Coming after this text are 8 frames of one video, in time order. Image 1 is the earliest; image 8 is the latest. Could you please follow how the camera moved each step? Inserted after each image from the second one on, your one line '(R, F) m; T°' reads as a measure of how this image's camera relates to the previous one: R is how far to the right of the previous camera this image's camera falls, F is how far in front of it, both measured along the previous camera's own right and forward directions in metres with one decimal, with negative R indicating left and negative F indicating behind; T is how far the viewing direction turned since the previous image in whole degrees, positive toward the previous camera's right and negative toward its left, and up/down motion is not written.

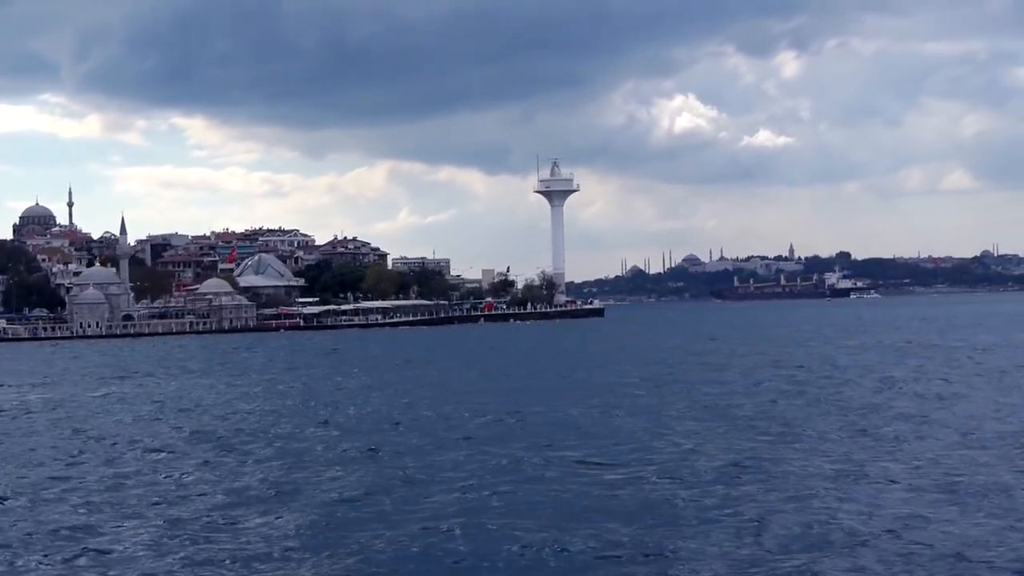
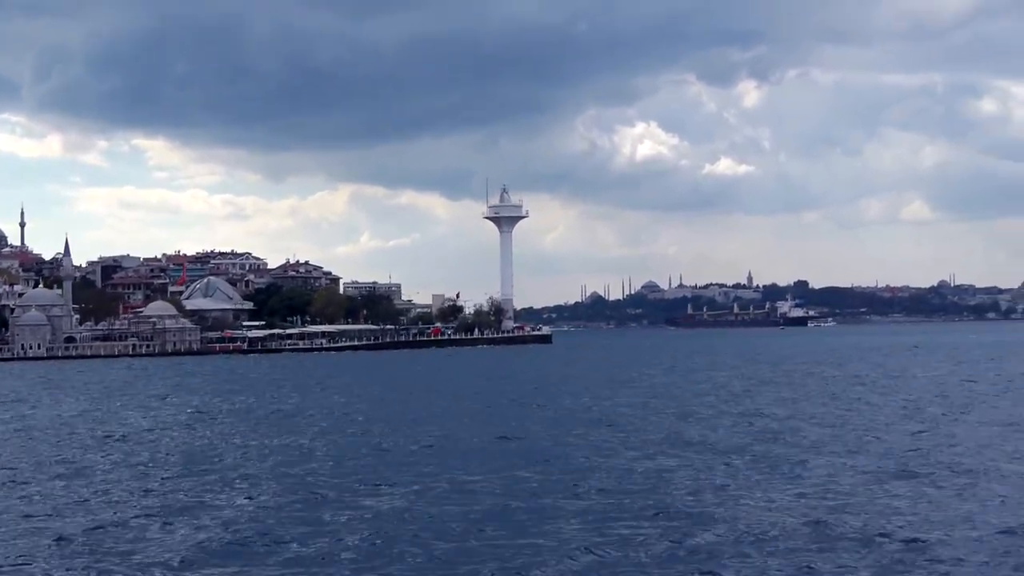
(+0.6, -0.3) m; +1°
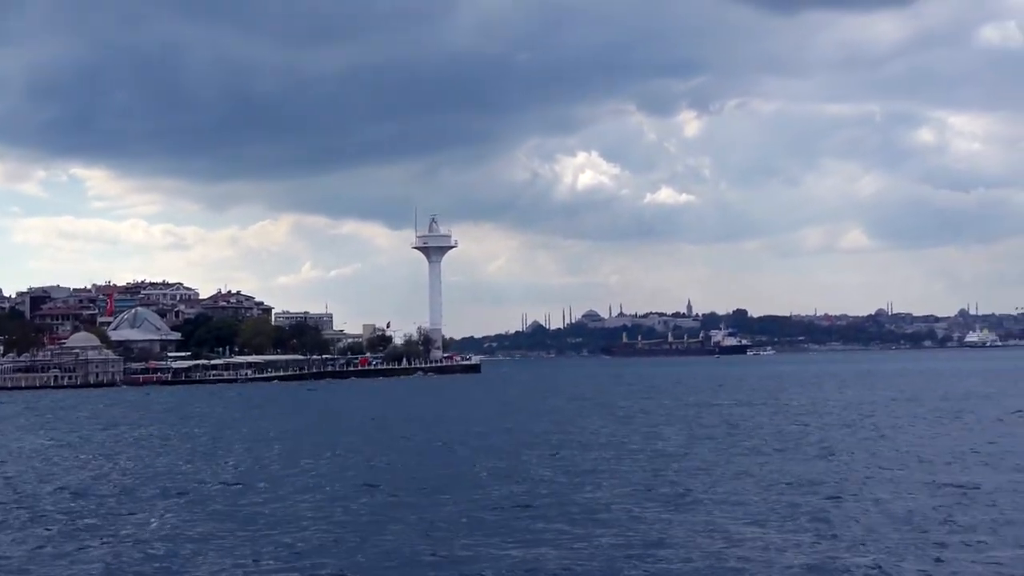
(+0.6, -0.2) m; +2°
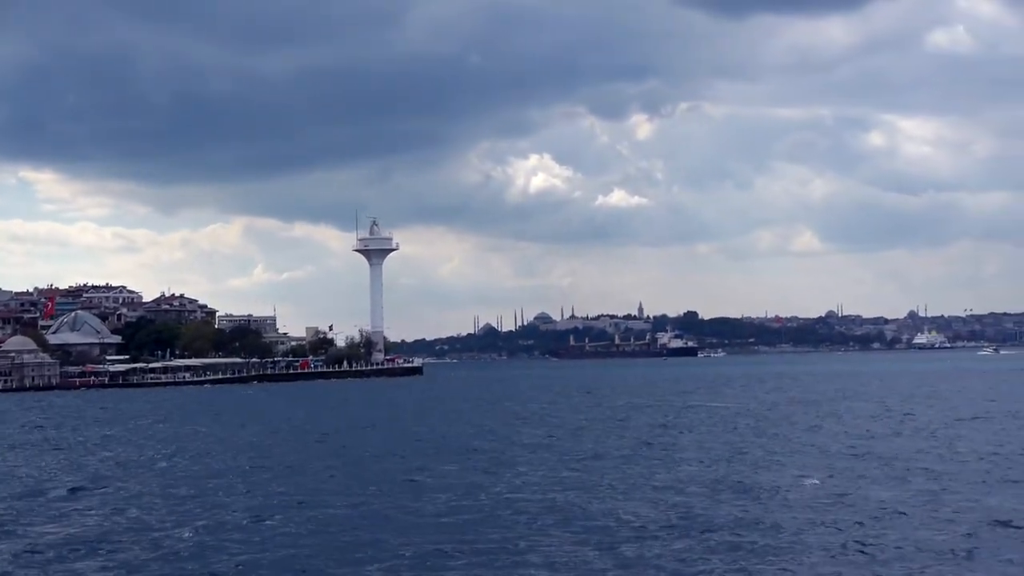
(+0.5, -0.1) m; +1°
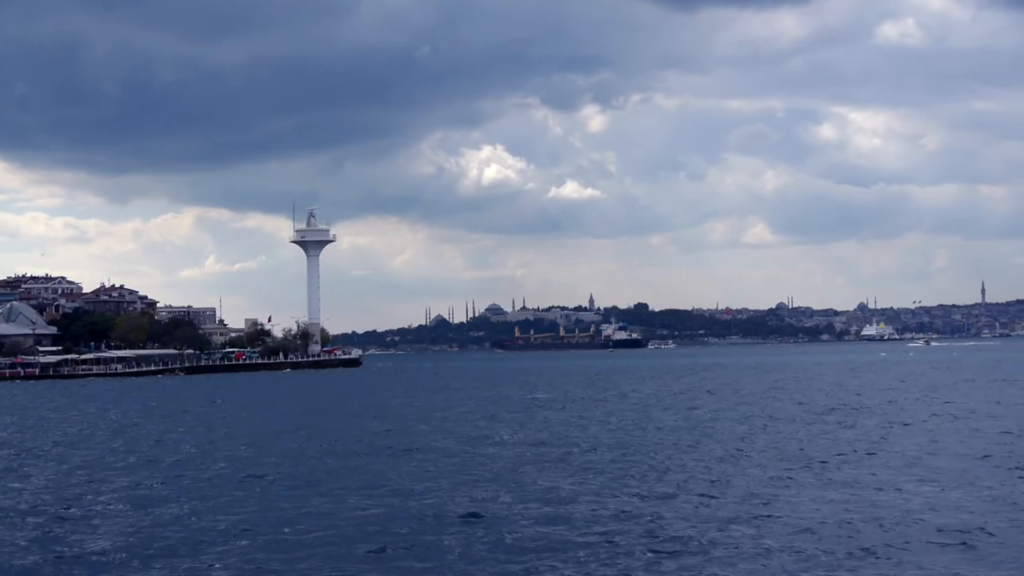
(+0.8, -0.1) m; +1°
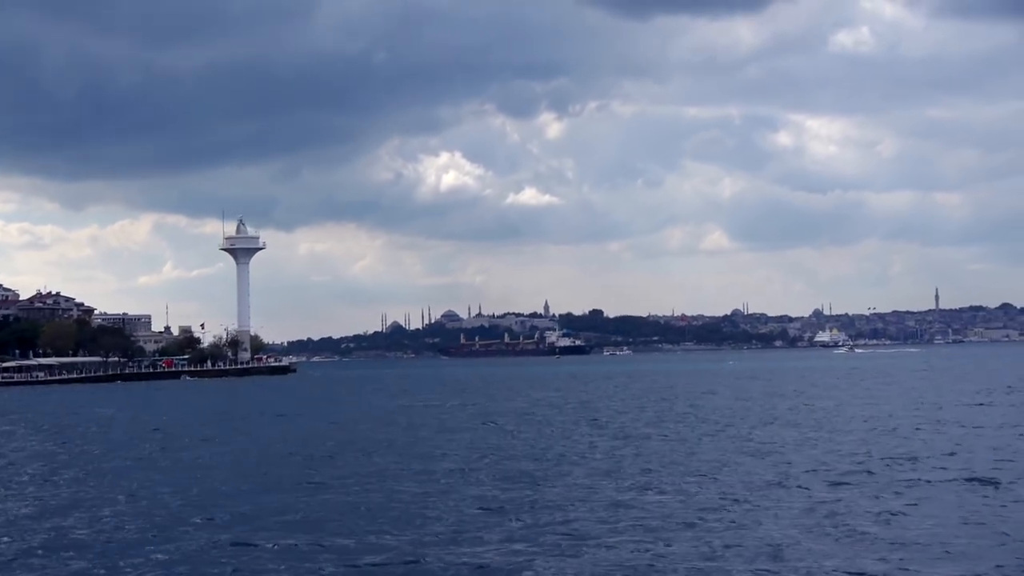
(+1.4, -0.2) m; +1°
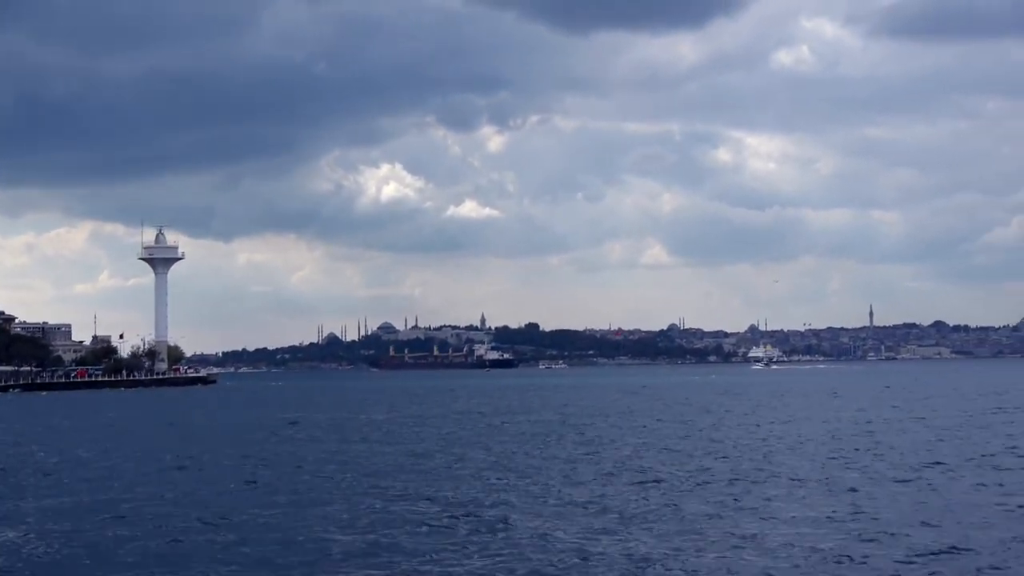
(+1.0, -0.3) m; +2°
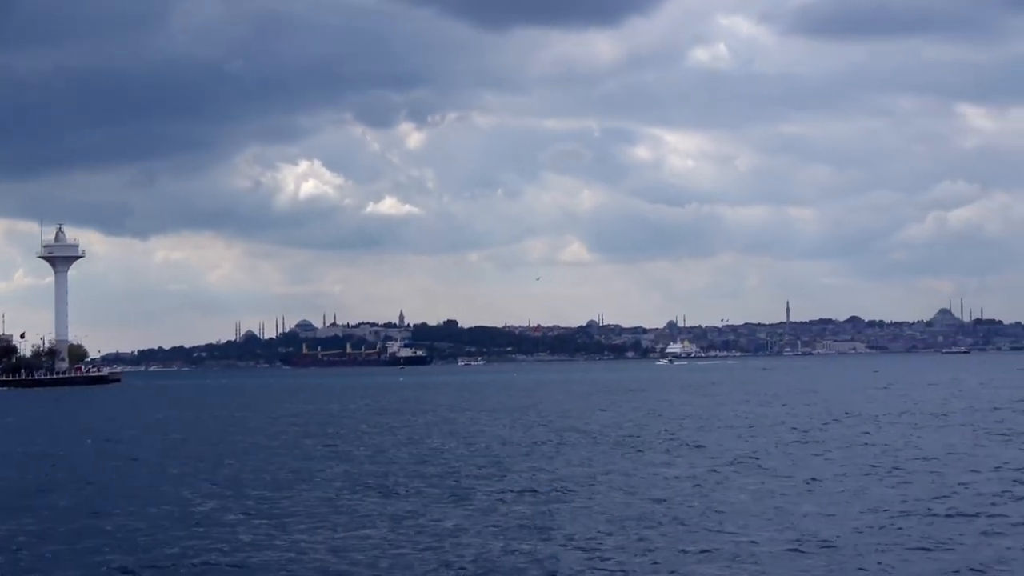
(+0.7, +0.3) m; +3°
